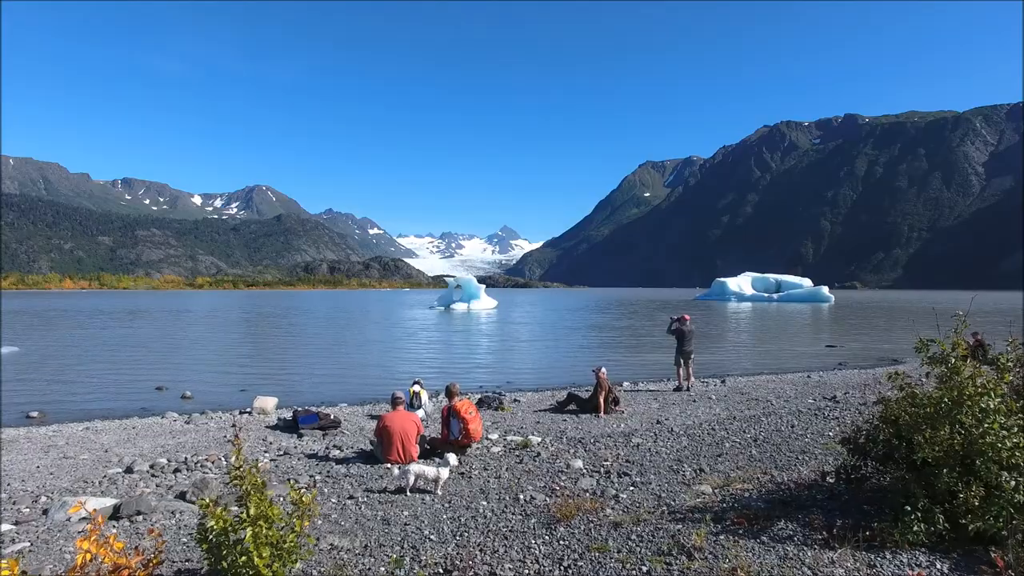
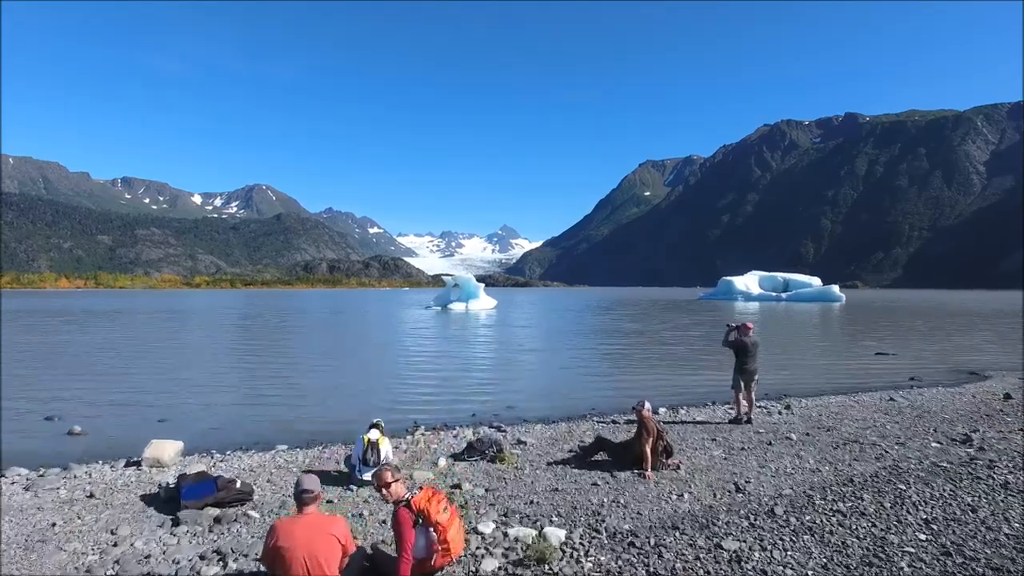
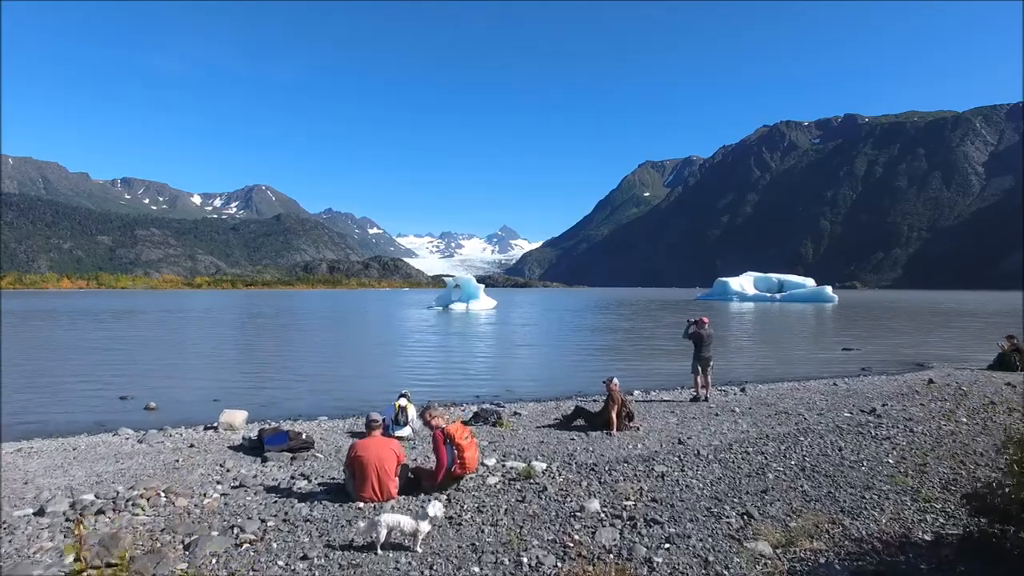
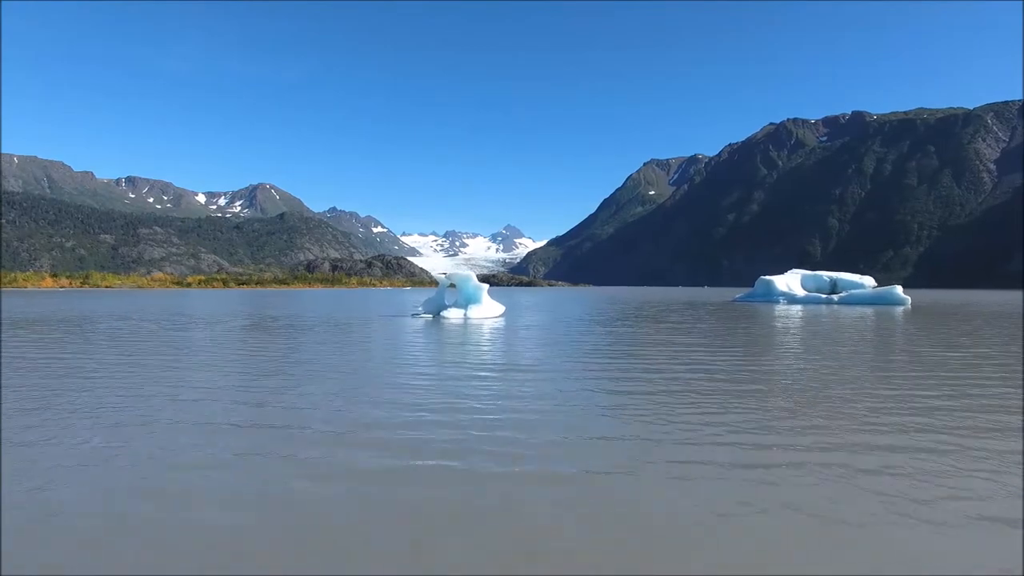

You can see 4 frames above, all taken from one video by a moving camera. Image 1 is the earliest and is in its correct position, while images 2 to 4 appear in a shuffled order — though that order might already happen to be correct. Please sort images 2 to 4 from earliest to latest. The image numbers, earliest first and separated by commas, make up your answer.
3, 2, 4
